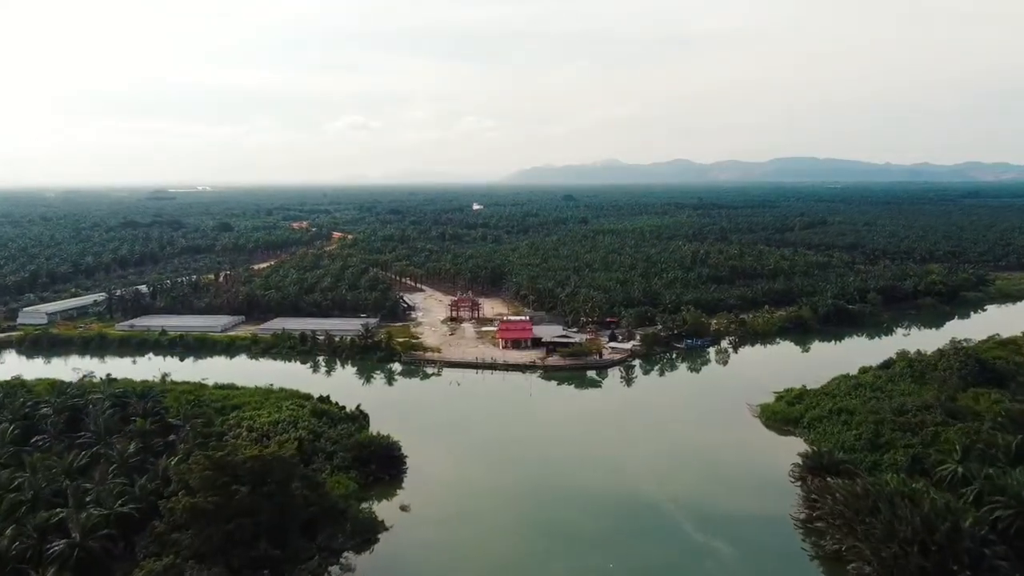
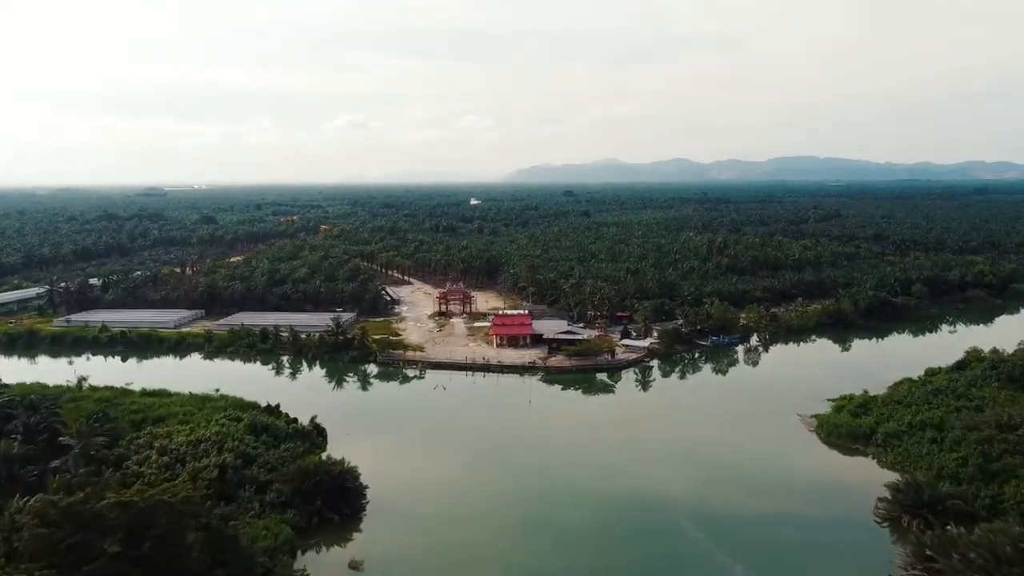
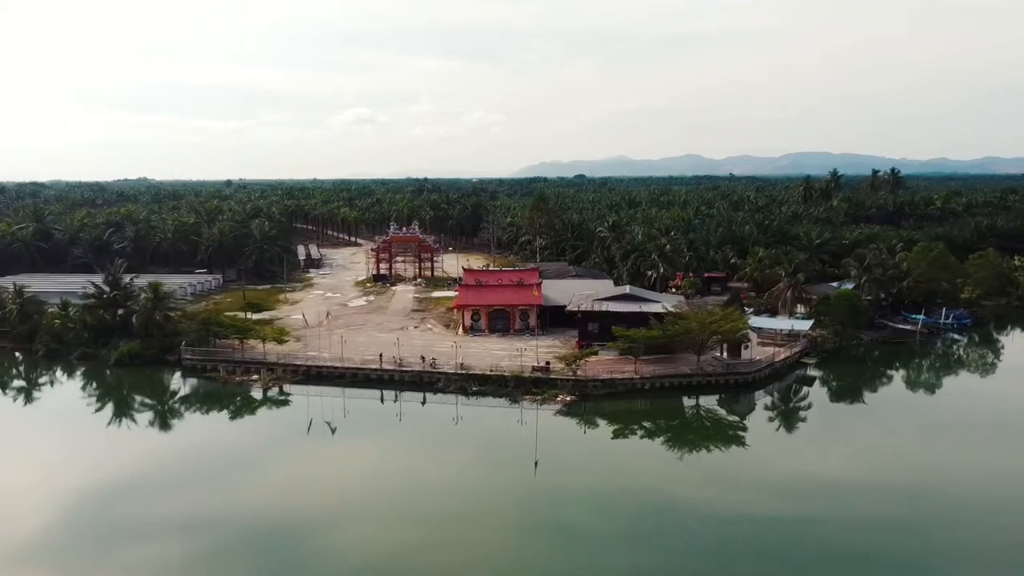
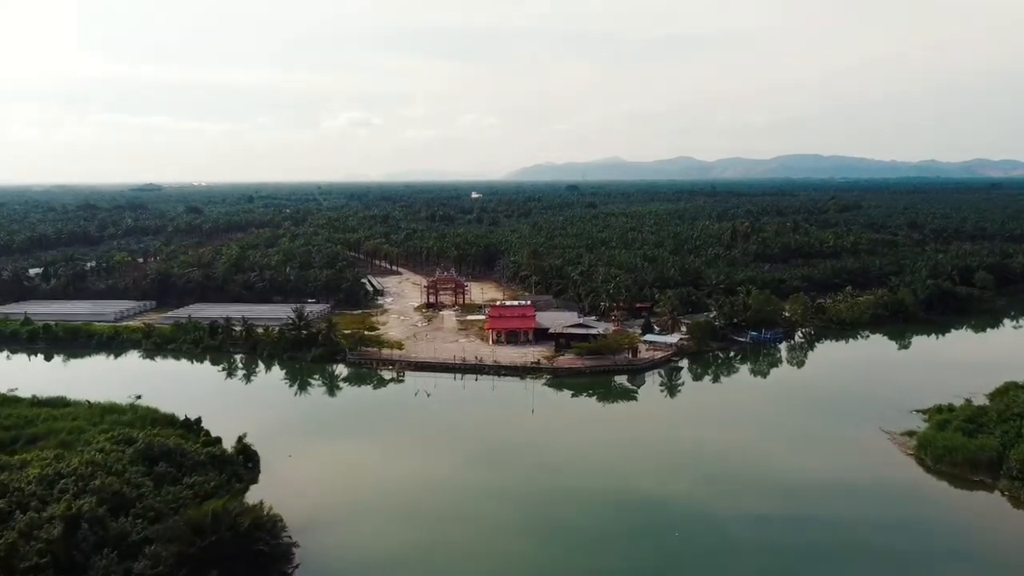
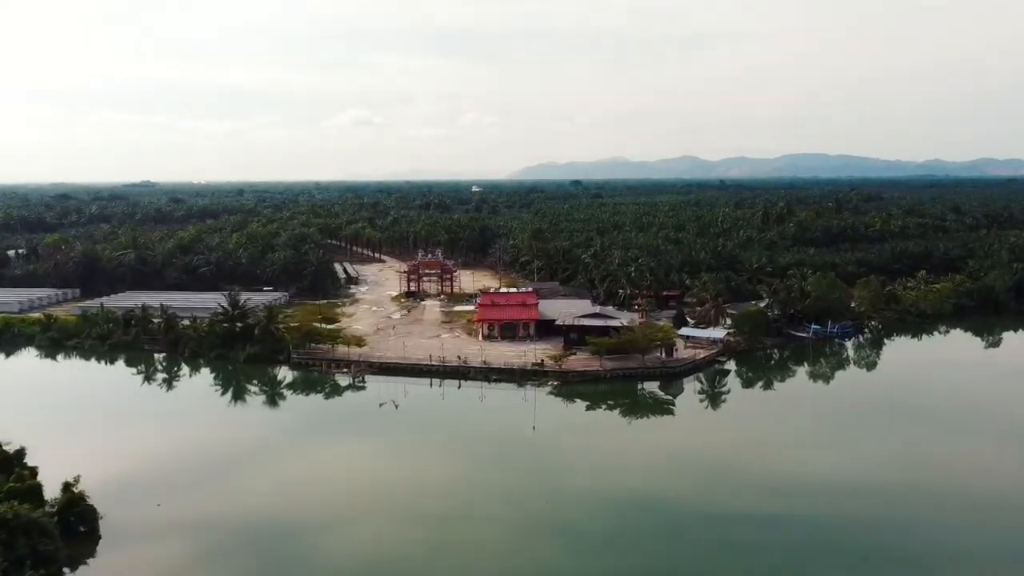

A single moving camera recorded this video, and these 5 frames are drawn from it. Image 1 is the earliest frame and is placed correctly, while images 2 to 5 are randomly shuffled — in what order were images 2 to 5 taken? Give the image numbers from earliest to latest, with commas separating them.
2, 4, 5, 3
